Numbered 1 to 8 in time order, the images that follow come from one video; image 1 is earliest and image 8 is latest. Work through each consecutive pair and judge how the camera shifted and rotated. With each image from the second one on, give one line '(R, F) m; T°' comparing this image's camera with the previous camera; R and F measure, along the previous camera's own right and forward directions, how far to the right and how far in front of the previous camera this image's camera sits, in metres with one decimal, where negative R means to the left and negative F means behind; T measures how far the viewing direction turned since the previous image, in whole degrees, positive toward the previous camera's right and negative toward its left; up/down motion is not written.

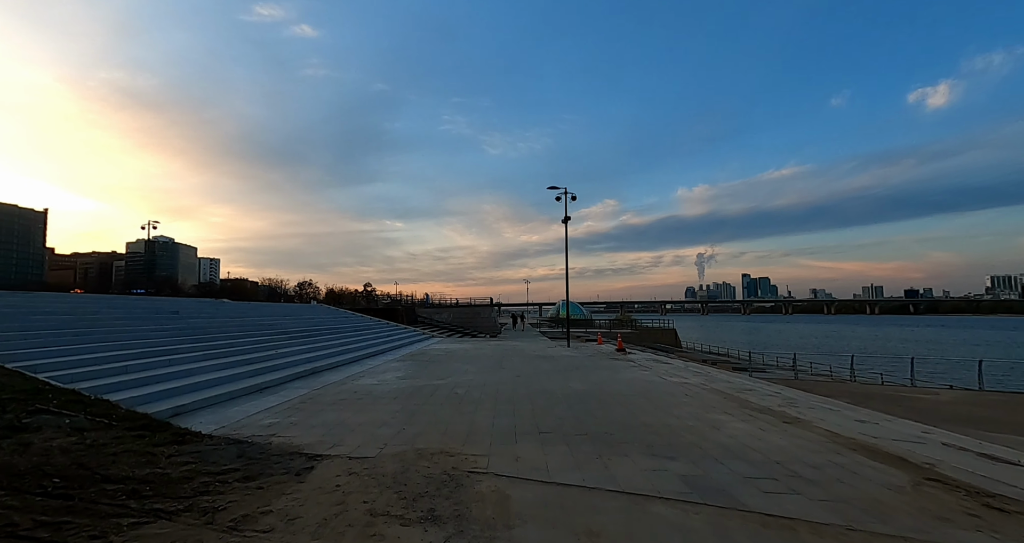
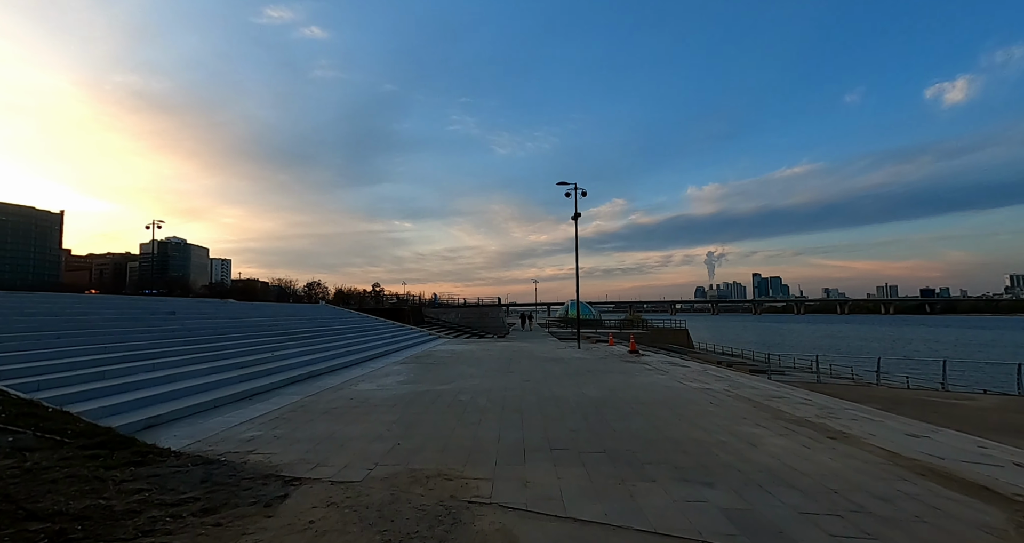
(0.0, +0.8) m; -1°
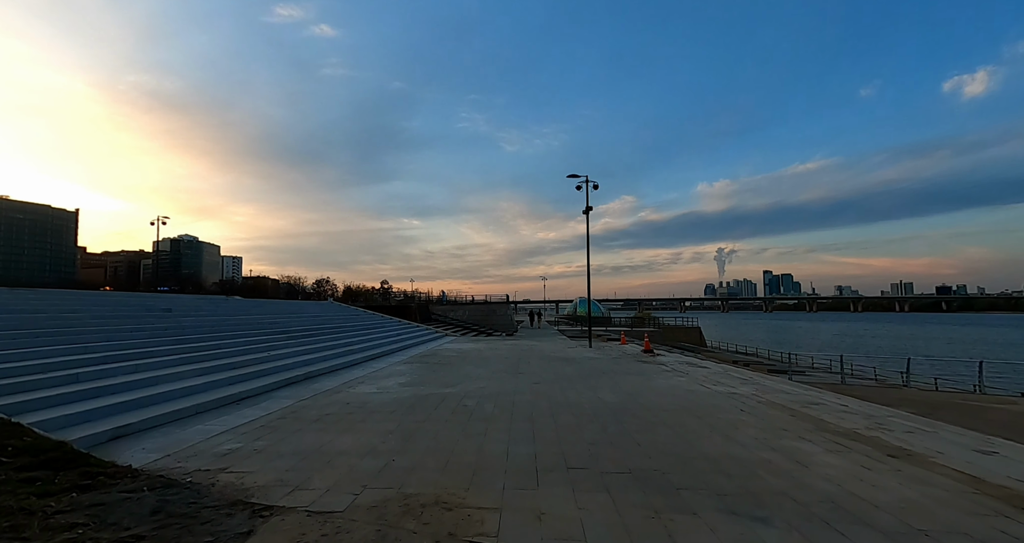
(0.0, +0.8) m; -1°
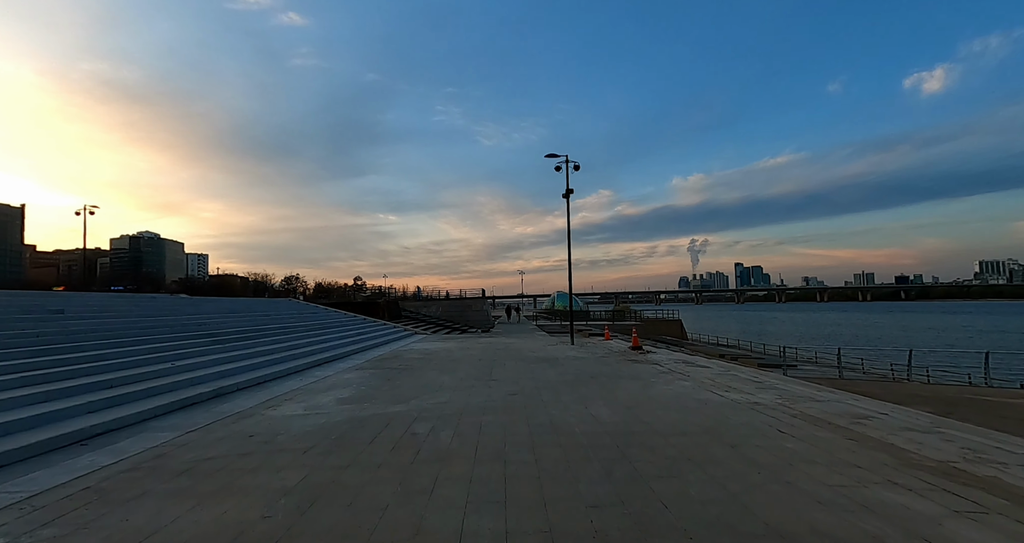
(+0.2, +2.2) m; +3°
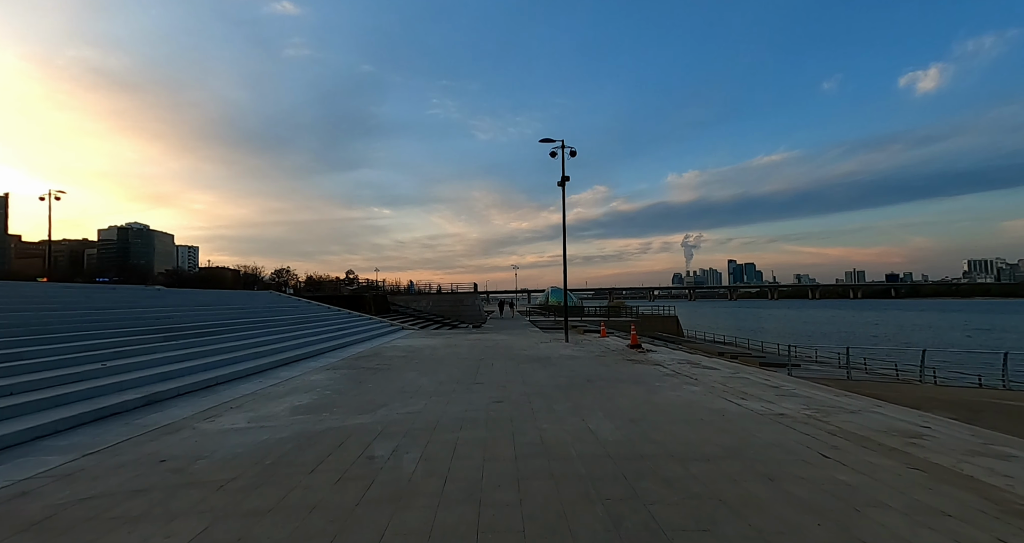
(+0.2, +1.2) m; +1°
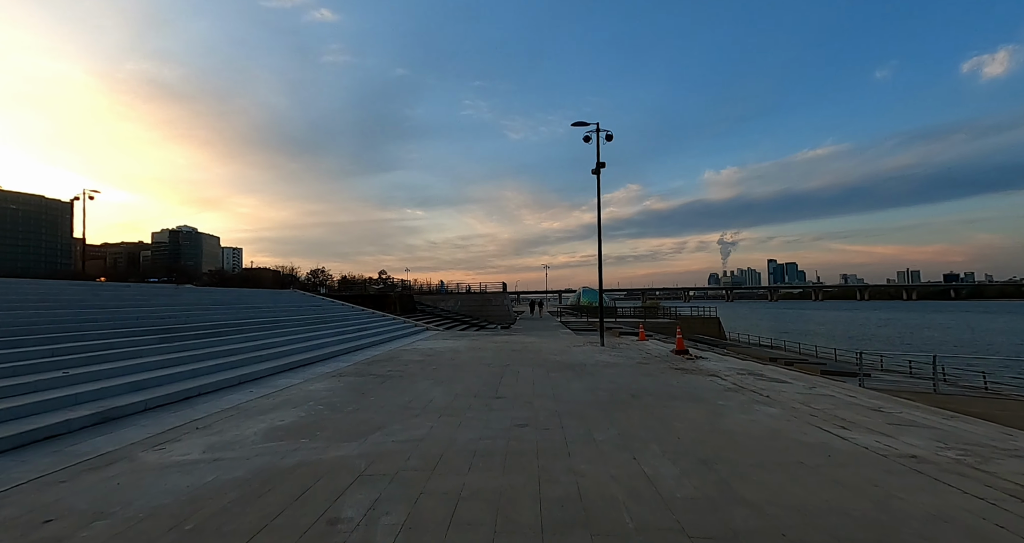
(0.0, +1.6) m; -4°
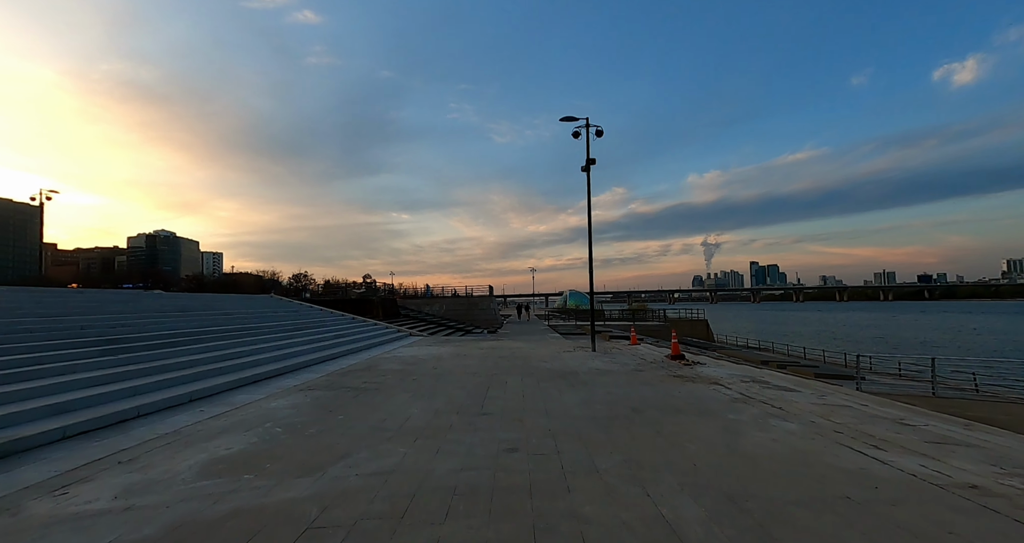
(0.0, +0.9) m; +2°
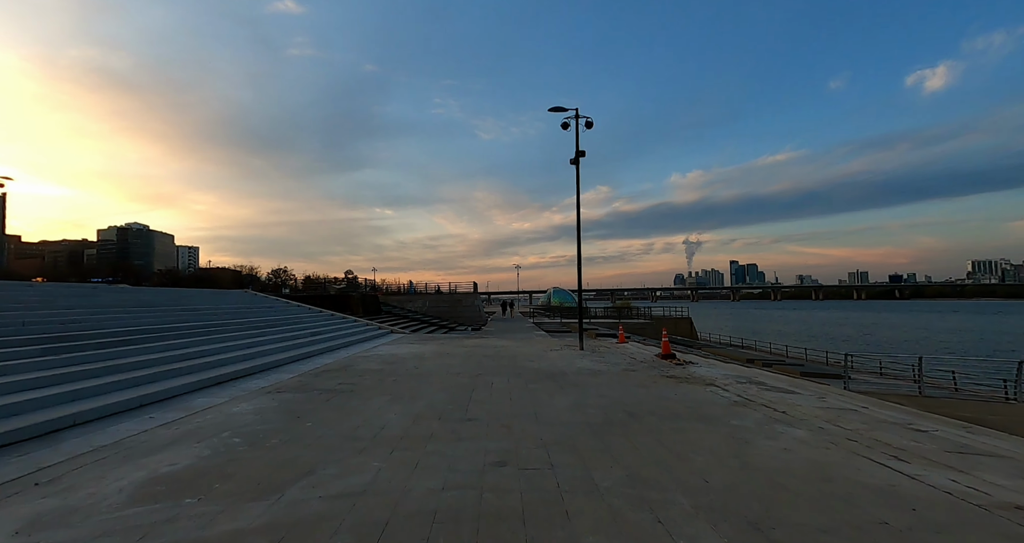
(-0.1, +0.6) m; +2°
